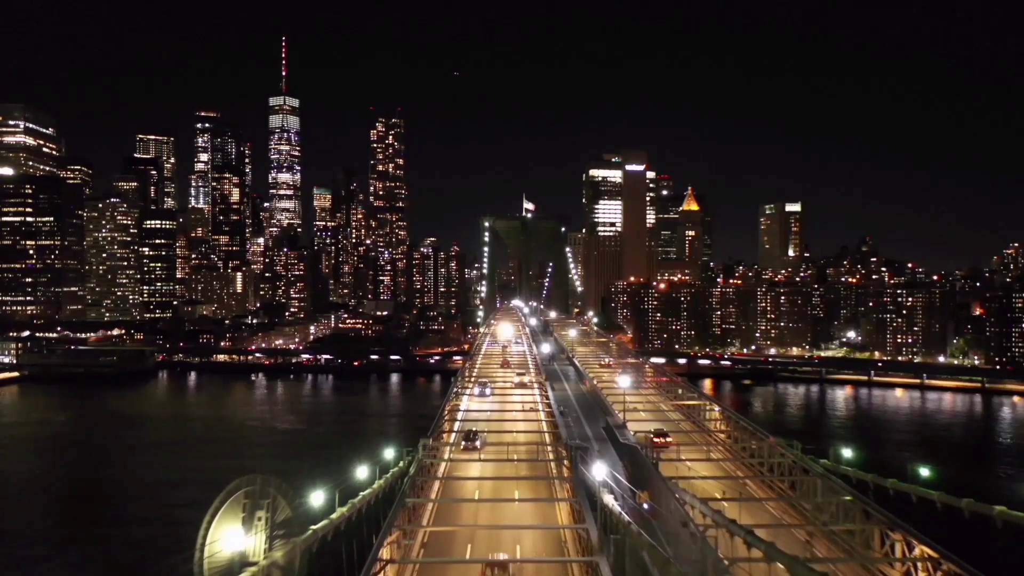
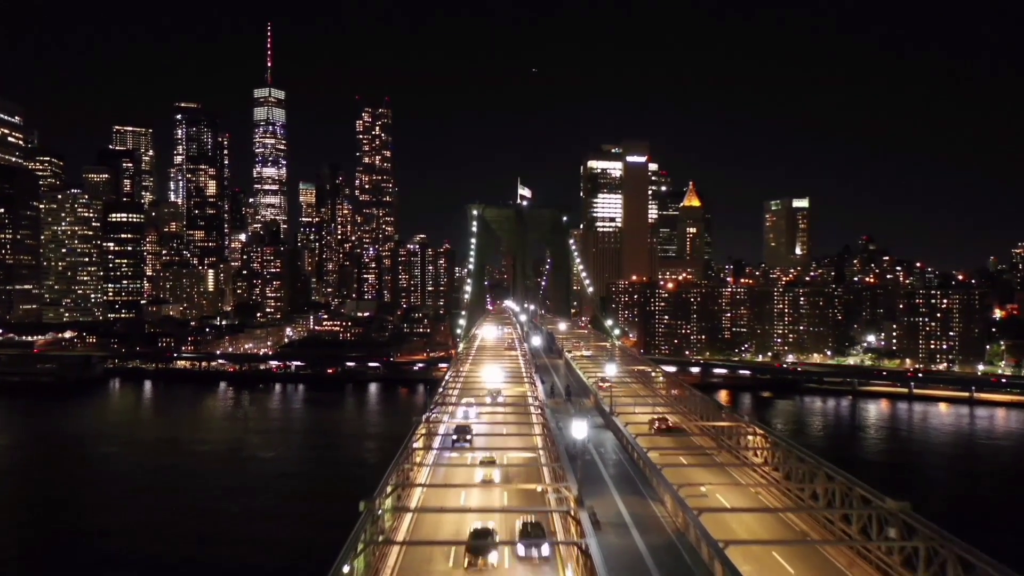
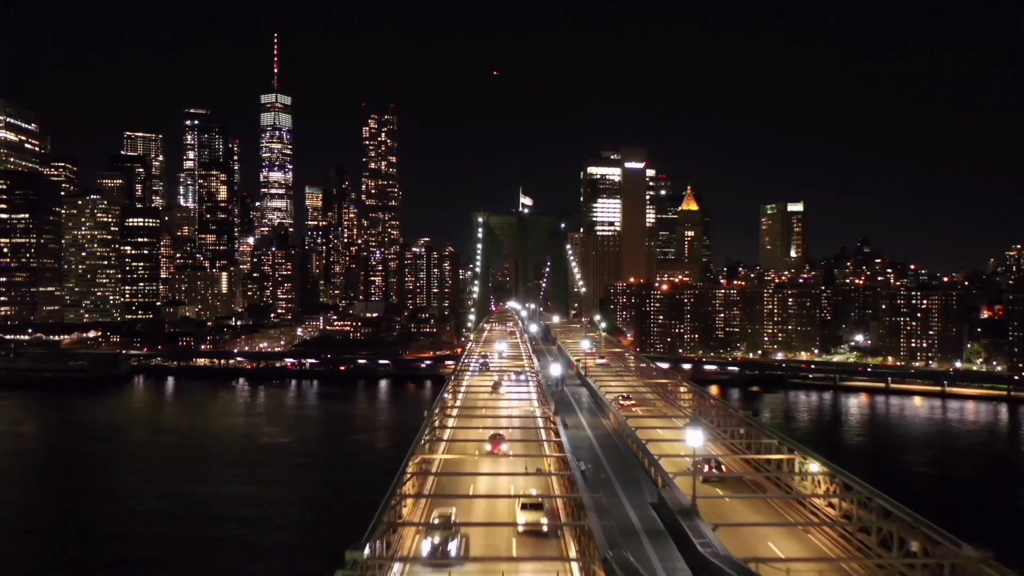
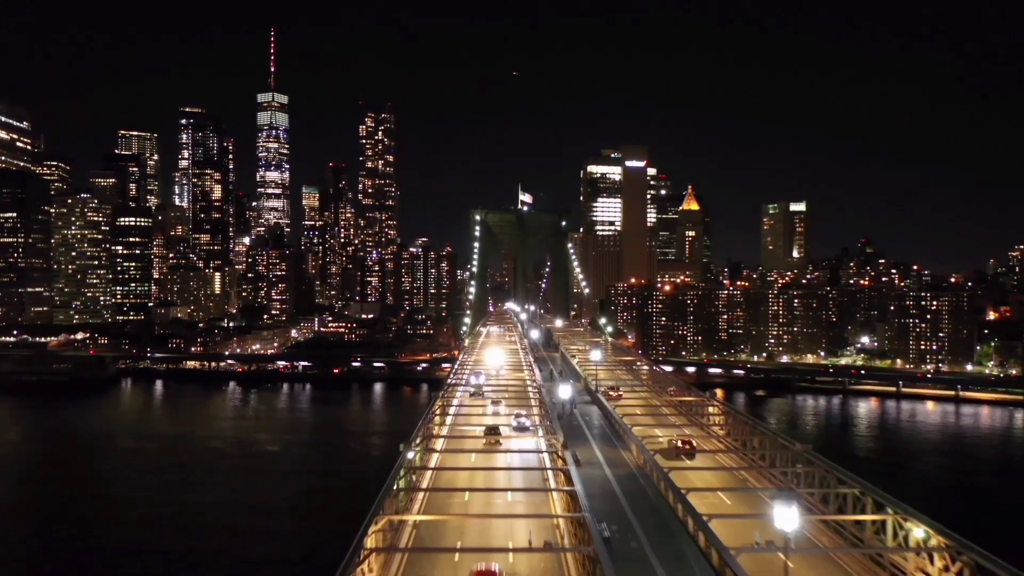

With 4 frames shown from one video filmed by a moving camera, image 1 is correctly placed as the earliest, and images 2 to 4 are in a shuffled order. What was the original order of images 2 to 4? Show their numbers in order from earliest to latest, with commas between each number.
3, 4, 2
